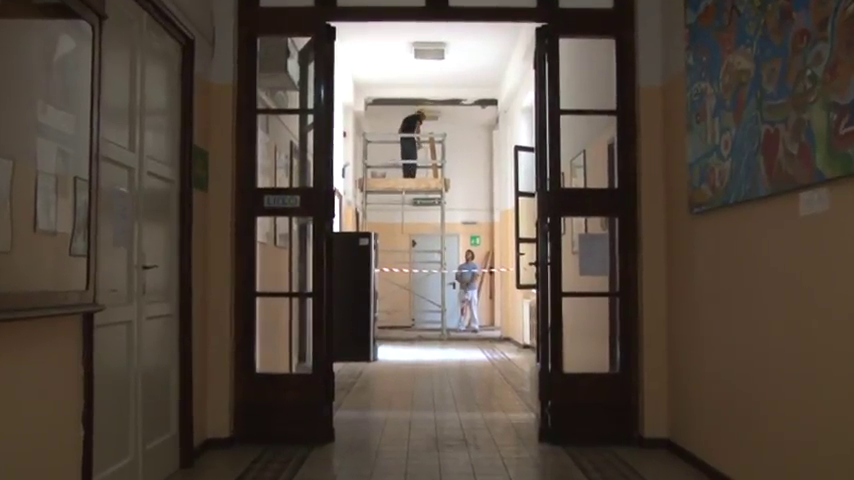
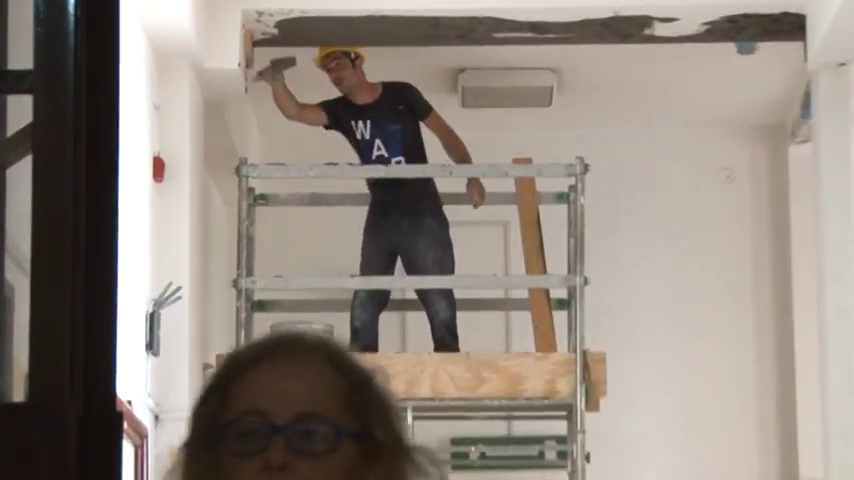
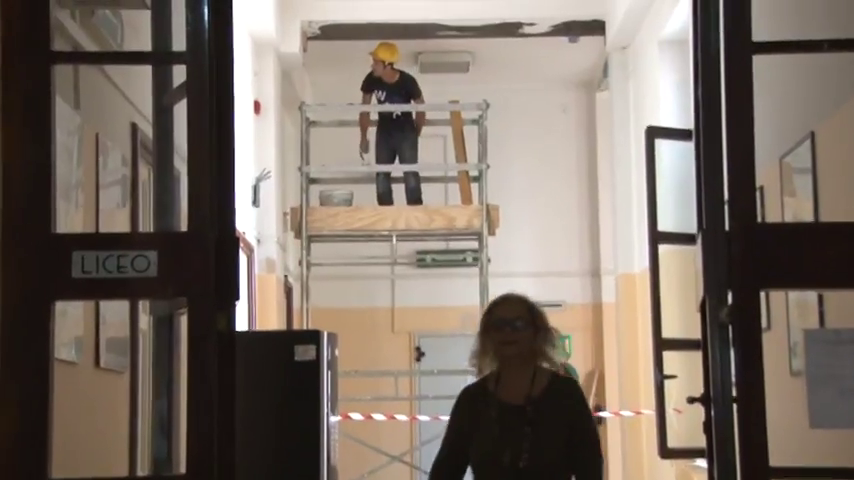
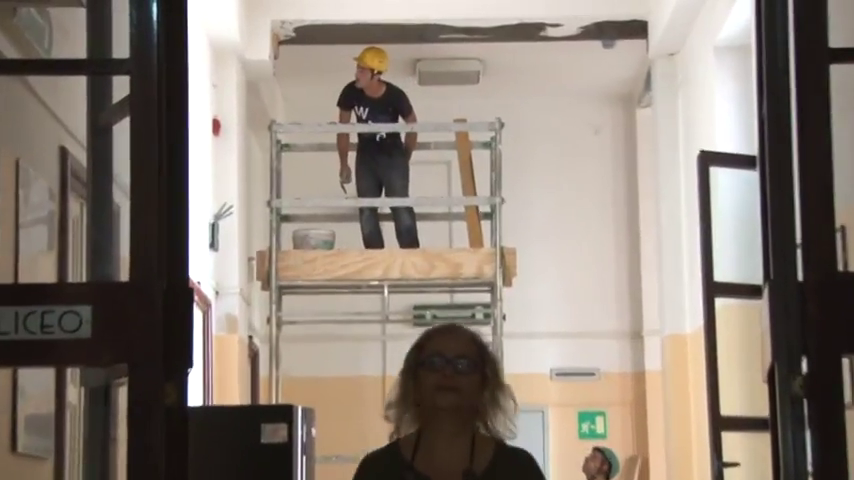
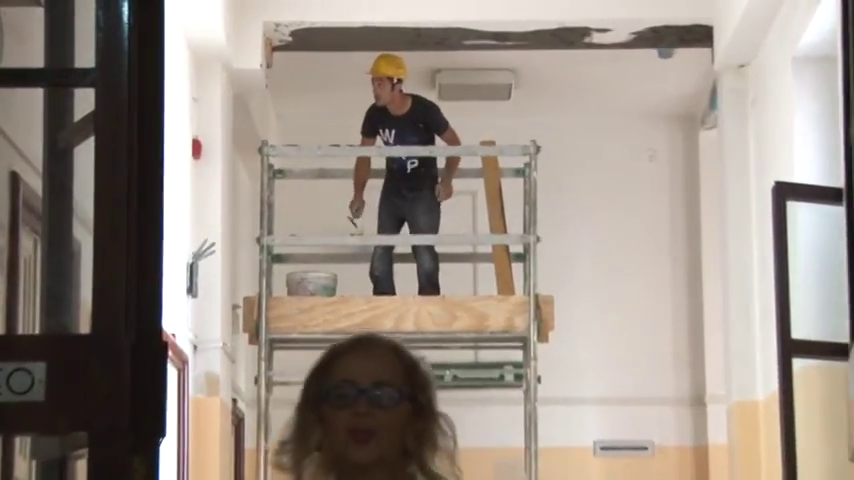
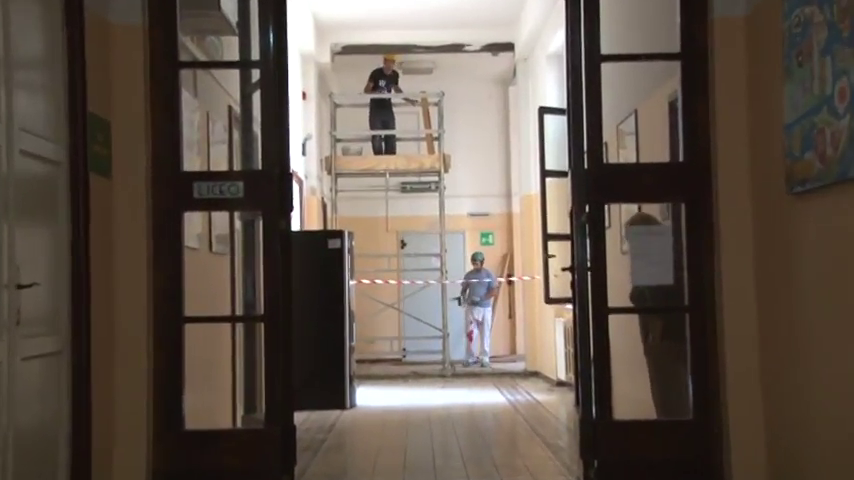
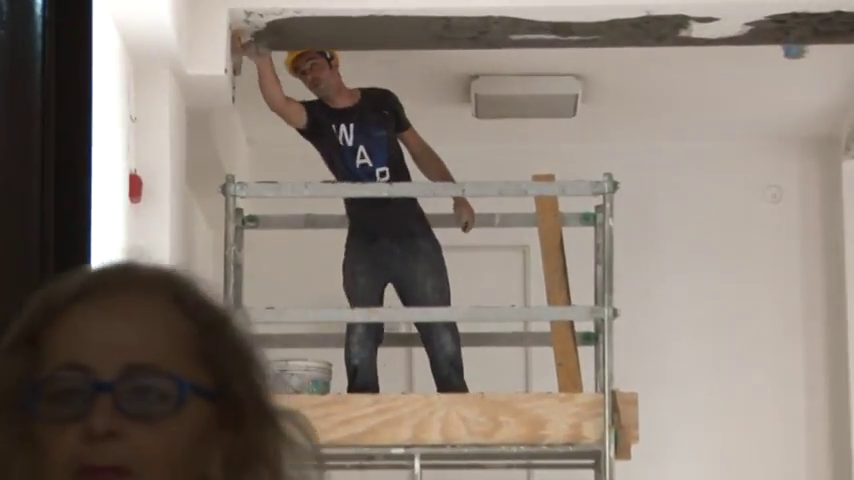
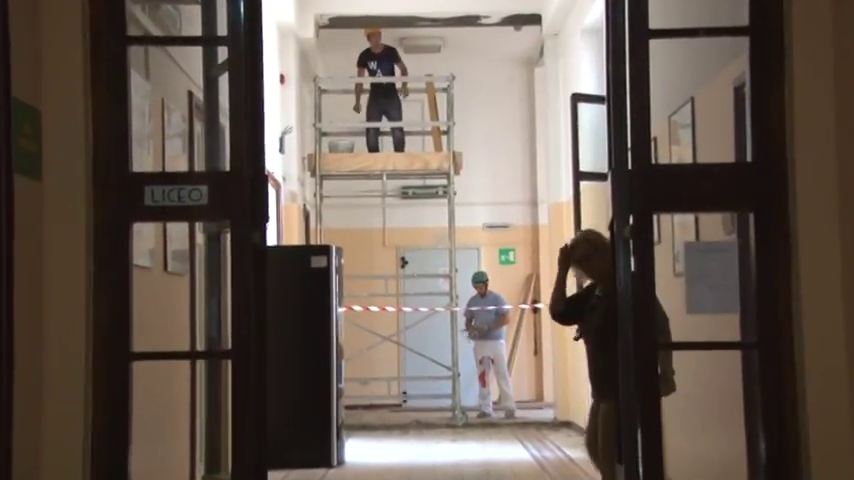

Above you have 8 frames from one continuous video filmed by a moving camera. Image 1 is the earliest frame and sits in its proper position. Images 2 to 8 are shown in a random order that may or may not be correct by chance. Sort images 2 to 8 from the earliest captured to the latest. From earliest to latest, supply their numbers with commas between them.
6, 8, 3, 4, 5, 2, 7
